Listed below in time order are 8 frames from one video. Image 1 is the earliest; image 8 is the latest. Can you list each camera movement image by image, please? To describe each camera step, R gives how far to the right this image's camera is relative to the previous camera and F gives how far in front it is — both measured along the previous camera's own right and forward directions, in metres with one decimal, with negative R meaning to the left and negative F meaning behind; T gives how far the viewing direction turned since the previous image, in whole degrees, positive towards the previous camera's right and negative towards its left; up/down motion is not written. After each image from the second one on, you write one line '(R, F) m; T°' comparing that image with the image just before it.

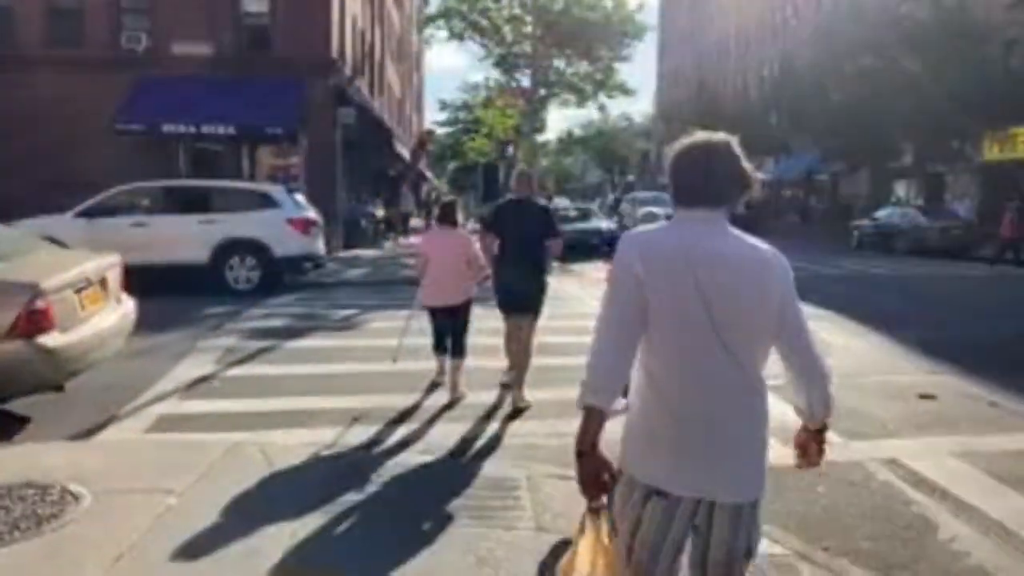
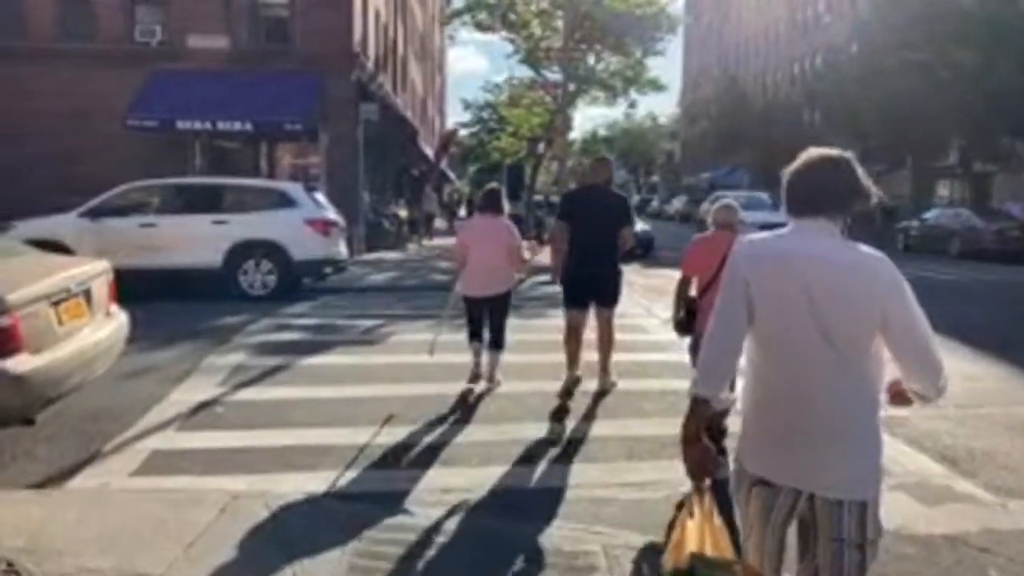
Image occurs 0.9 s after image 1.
(-0.4, +1.5) m; -1°
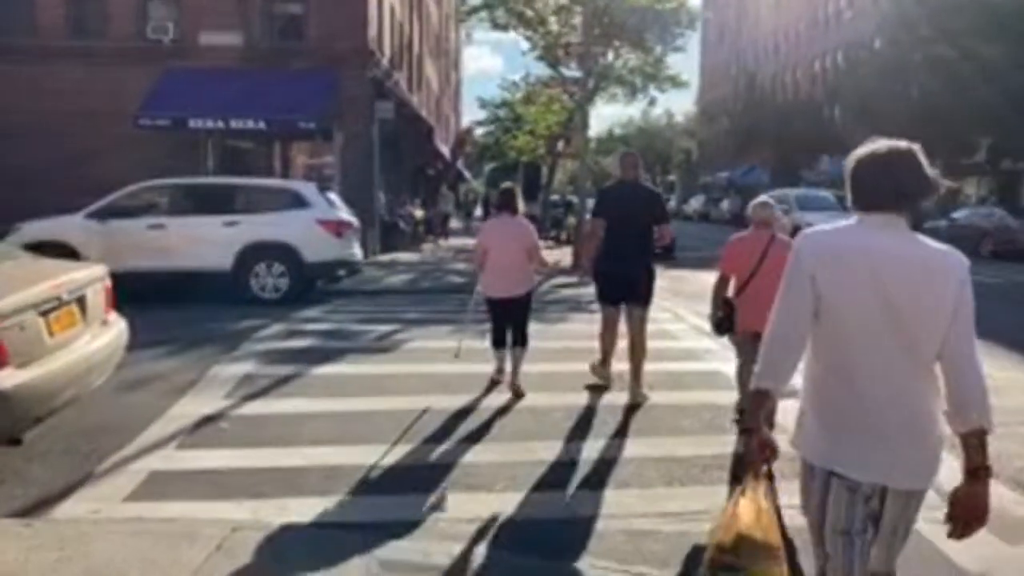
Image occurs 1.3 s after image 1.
(-0.1, +0.7) m; -1°
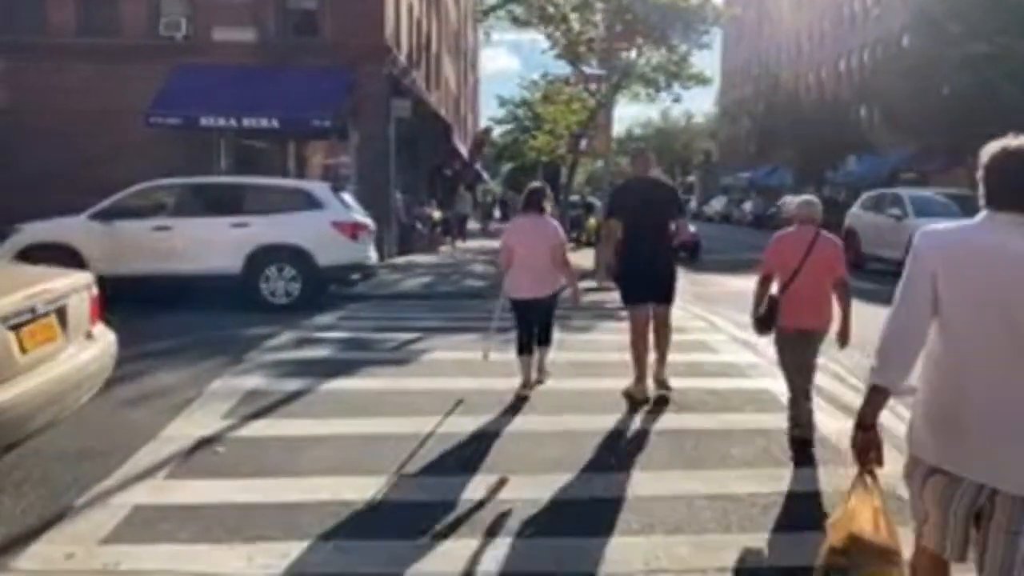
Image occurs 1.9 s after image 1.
(-0.1, +0.9) m; -1°
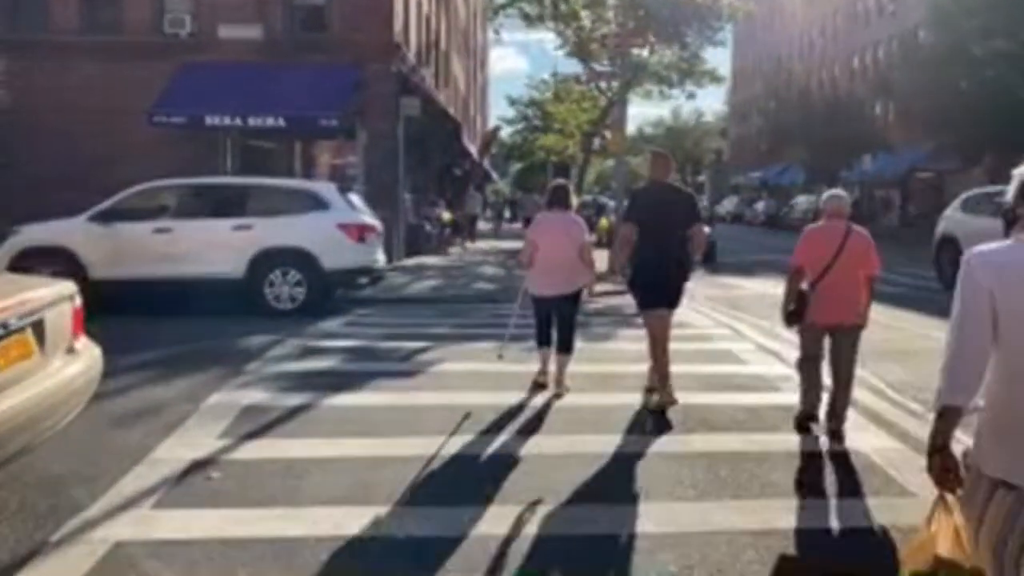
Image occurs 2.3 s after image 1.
(-0.1, +0.6) m; -1°
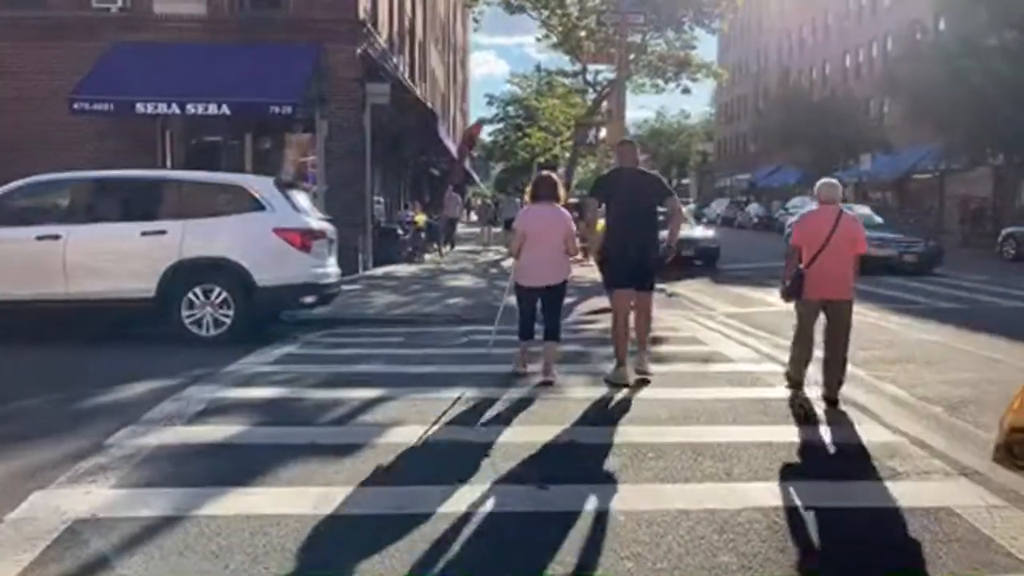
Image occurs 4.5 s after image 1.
(0.0, +3.2) m; +1°
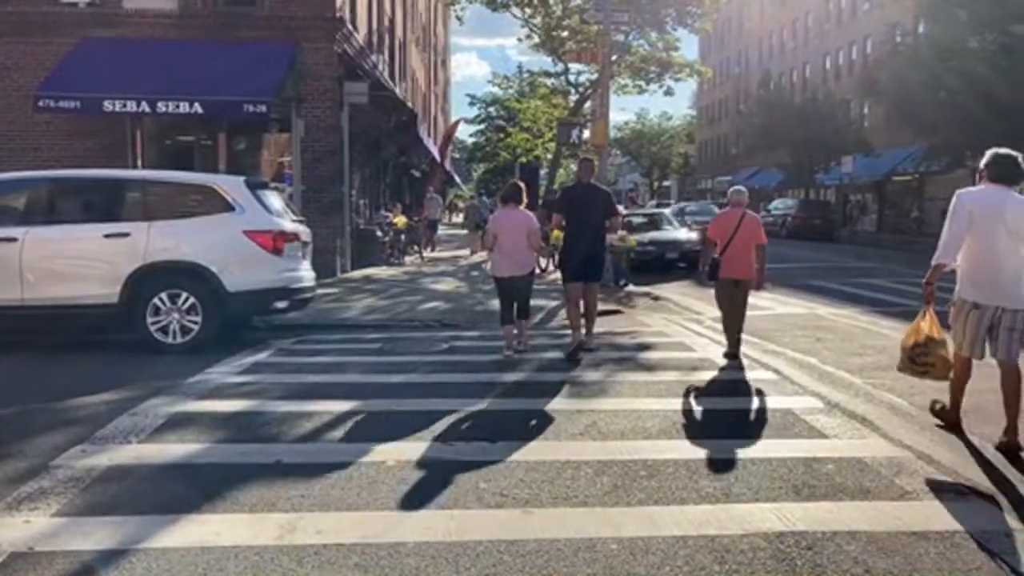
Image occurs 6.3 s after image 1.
(0.0, +0.5) m; +1°
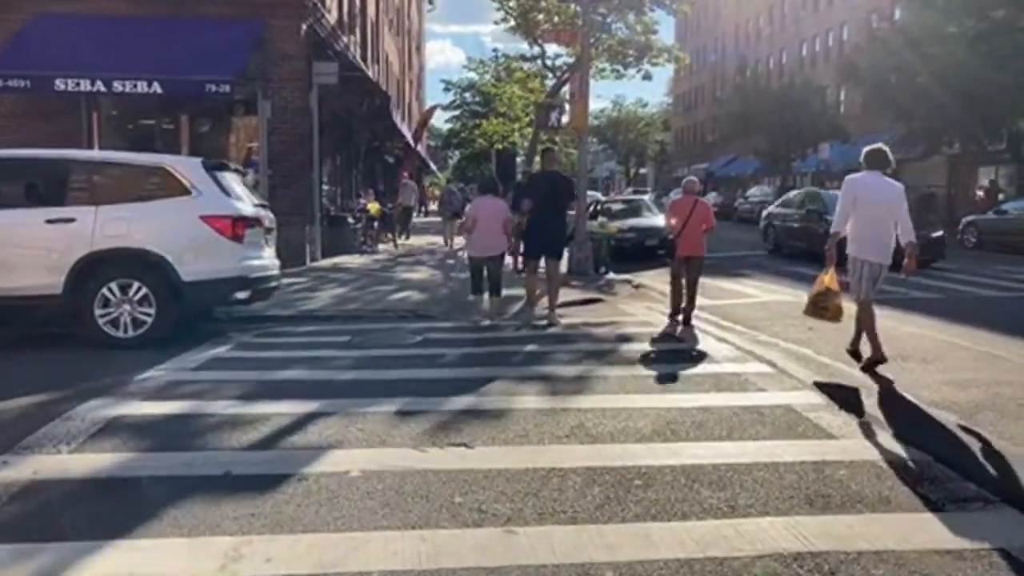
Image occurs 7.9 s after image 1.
(0.0, +0.7) m; +2°
